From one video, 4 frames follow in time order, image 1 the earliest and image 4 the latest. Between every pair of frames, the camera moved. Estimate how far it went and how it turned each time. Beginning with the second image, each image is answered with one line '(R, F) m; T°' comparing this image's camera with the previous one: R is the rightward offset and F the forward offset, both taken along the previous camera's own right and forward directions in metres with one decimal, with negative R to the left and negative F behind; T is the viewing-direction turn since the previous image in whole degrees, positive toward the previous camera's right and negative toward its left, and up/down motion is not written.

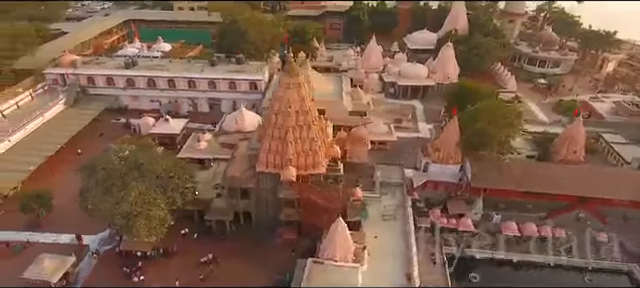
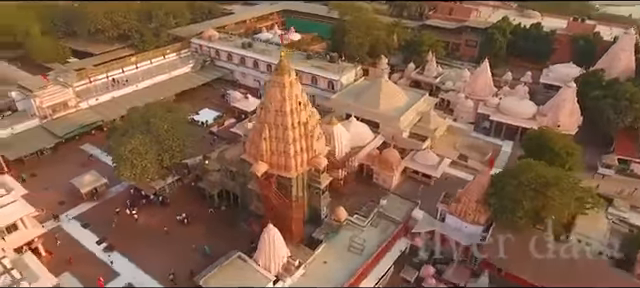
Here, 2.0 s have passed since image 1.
(+10.4, +3.3) m; -27°
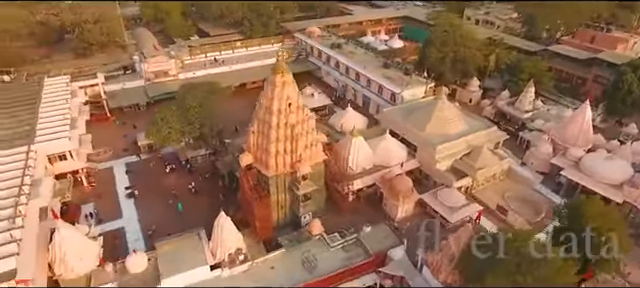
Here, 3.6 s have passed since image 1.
(+8.4, +2.4) m; -22°
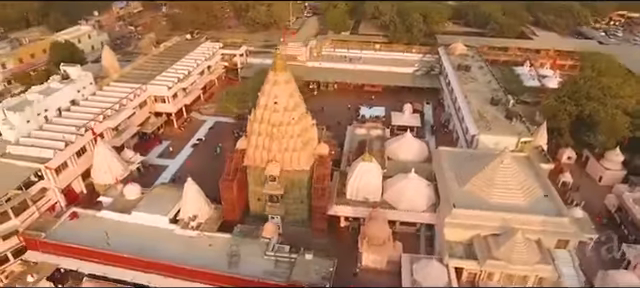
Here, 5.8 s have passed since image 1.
(+11.4, +4.4) m; -31°
